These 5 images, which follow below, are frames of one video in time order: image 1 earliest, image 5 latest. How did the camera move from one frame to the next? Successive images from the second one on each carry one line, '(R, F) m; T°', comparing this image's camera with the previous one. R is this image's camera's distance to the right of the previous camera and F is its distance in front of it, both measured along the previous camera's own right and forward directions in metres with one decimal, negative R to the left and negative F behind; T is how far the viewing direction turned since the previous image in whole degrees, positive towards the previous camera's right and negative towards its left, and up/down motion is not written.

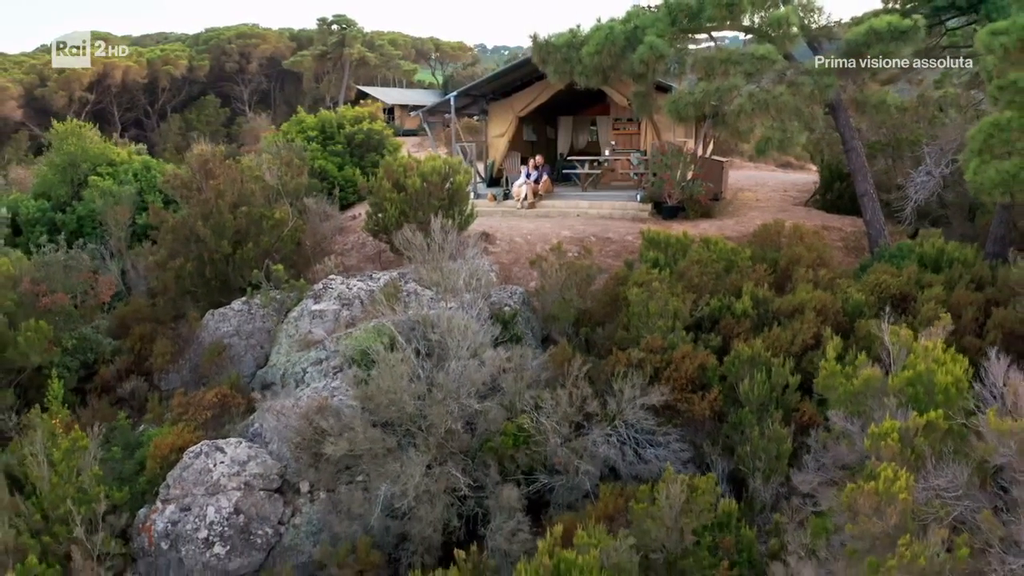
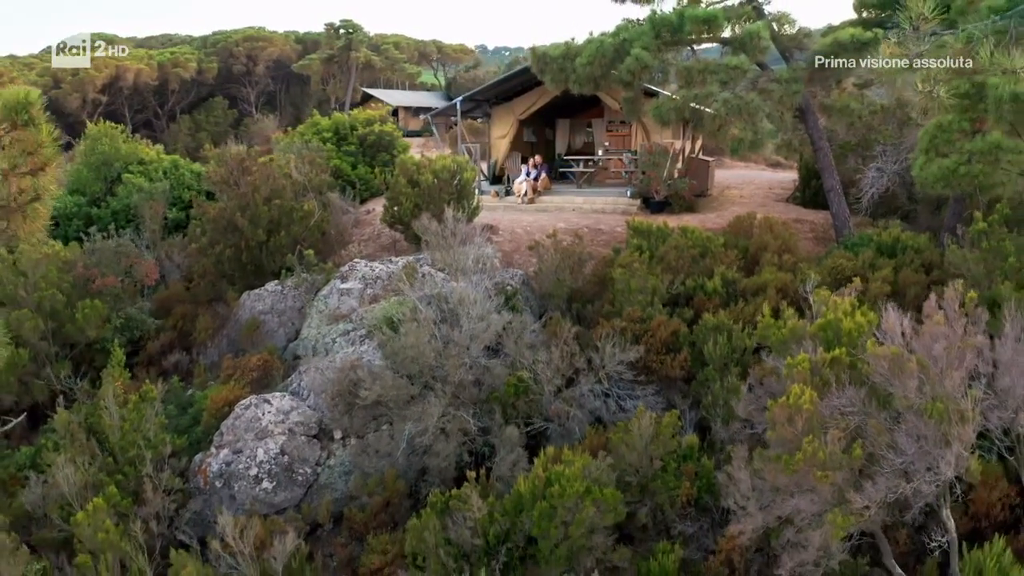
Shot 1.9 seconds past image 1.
(0.0, -1.0) m; 0°
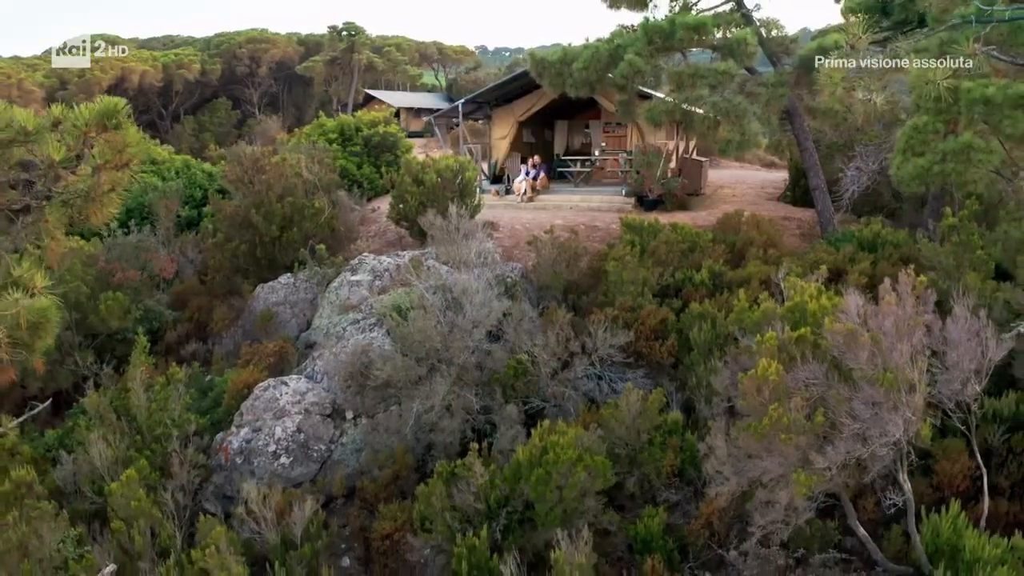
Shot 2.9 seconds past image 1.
(0.0, -0.5) m; 0°
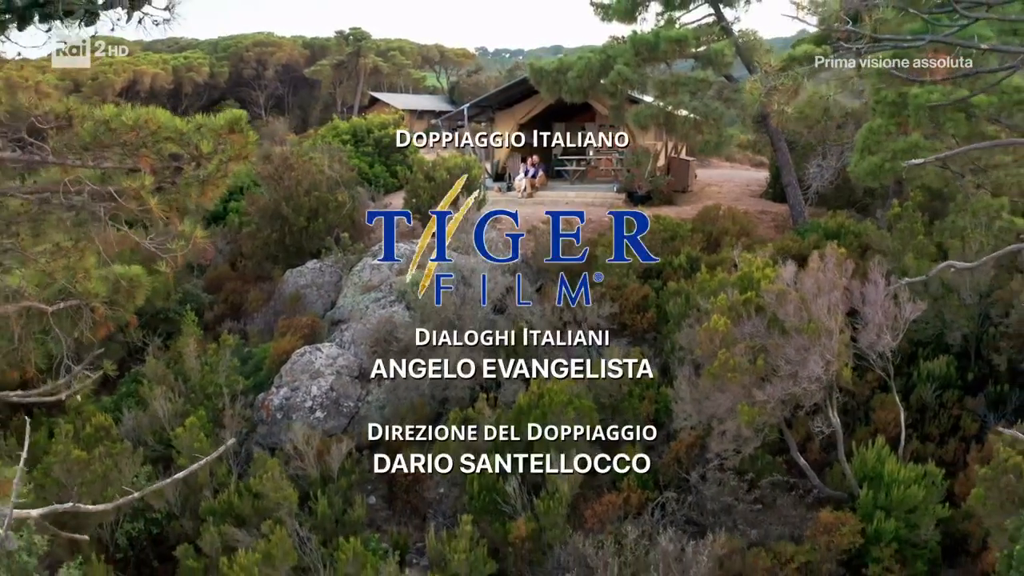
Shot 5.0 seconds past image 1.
(0.0, -1.1) m; 0°
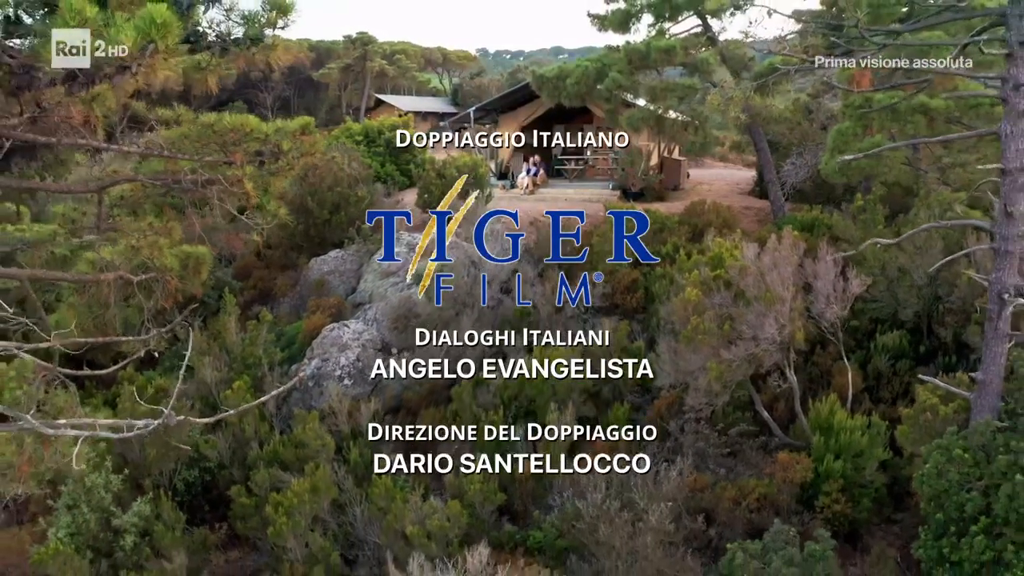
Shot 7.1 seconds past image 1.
(0.0, -1.1) m; 0°
